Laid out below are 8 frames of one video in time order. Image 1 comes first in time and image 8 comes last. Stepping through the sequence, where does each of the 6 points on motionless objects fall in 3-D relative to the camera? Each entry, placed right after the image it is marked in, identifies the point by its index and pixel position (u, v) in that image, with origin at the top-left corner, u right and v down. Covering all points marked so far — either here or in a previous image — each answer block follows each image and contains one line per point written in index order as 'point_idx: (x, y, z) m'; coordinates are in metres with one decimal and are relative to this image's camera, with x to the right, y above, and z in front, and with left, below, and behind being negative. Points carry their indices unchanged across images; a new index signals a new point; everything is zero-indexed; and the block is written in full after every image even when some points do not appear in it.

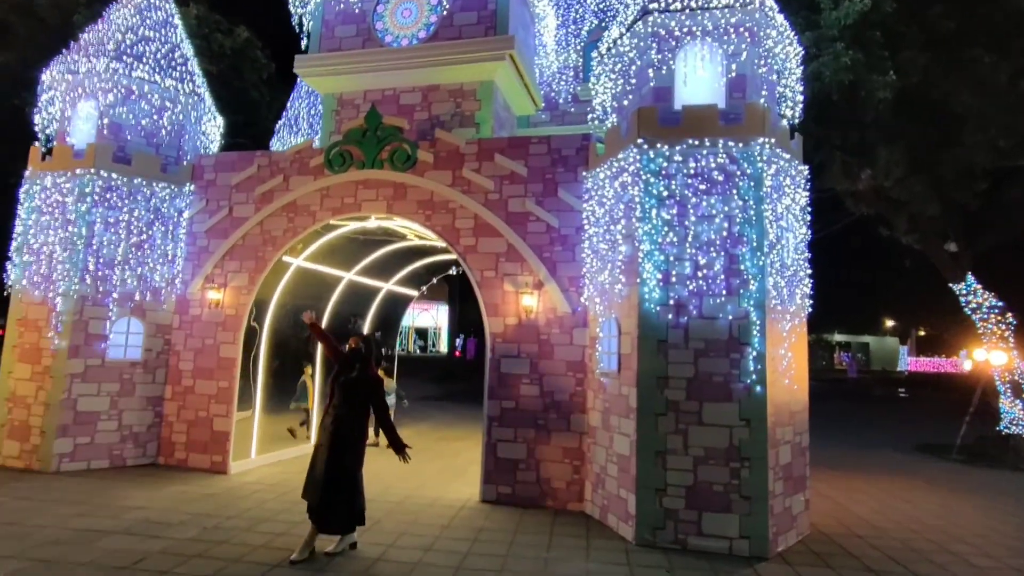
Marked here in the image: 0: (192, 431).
0: (-5.5, -2.4, +10.1) m
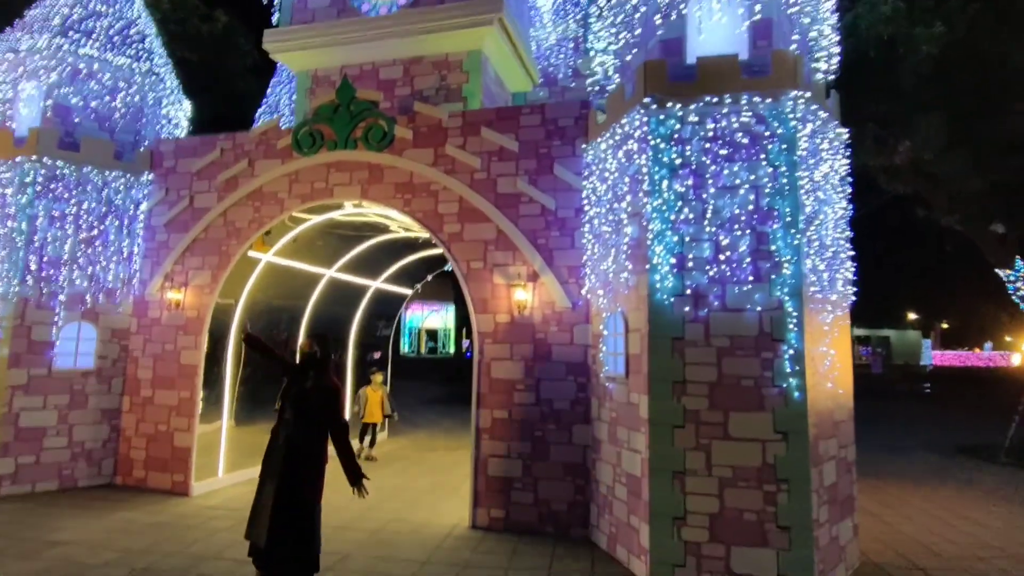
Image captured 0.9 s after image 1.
0: (-5.5, -2.4, +9.0) m
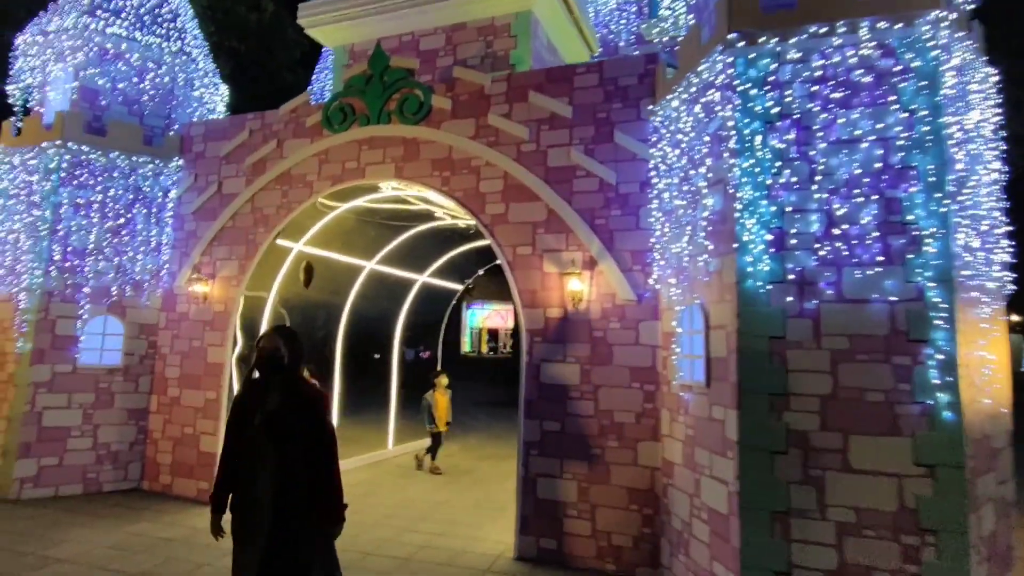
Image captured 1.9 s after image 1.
0: (-4.8, -2.3, +8.4) m
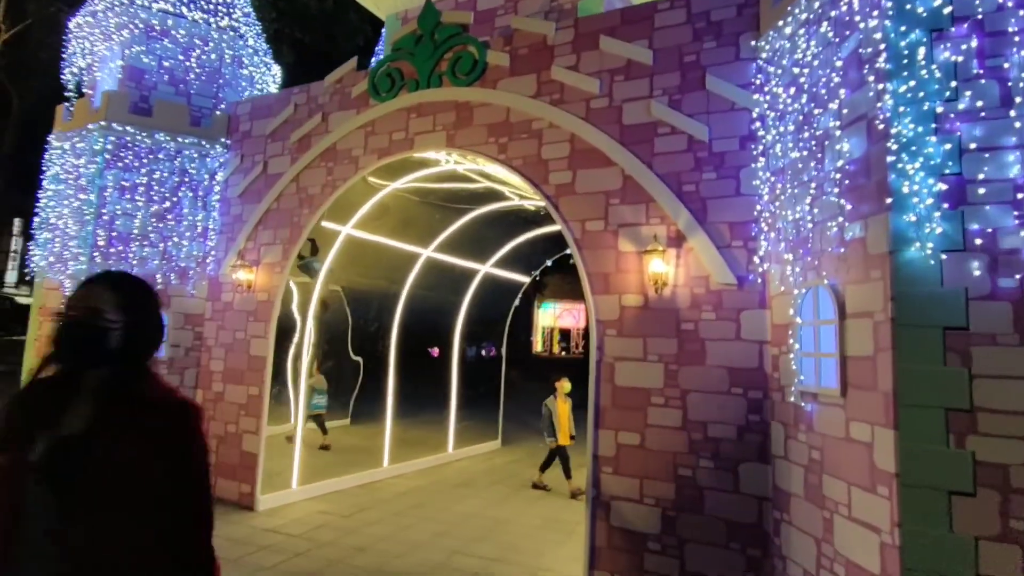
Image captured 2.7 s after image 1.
0: (-3.9, -2.2, +7.9) m
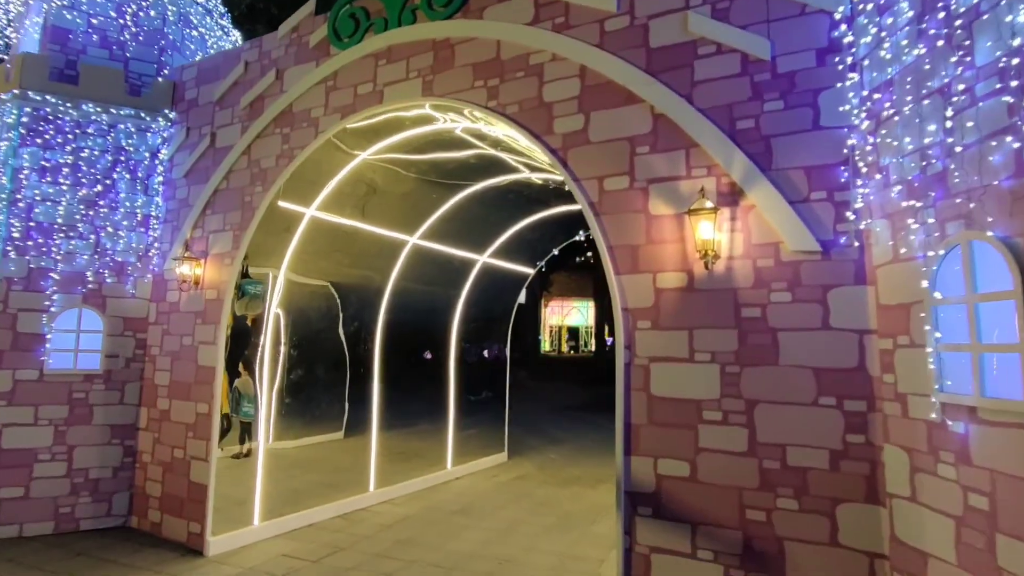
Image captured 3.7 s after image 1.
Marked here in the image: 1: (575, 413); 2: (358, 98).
0: (-3.8, -2.1, +6.6) m
1: (+1.9, -3.9, +18.7) m
2: (-1.5, +1.8, +5.7) m
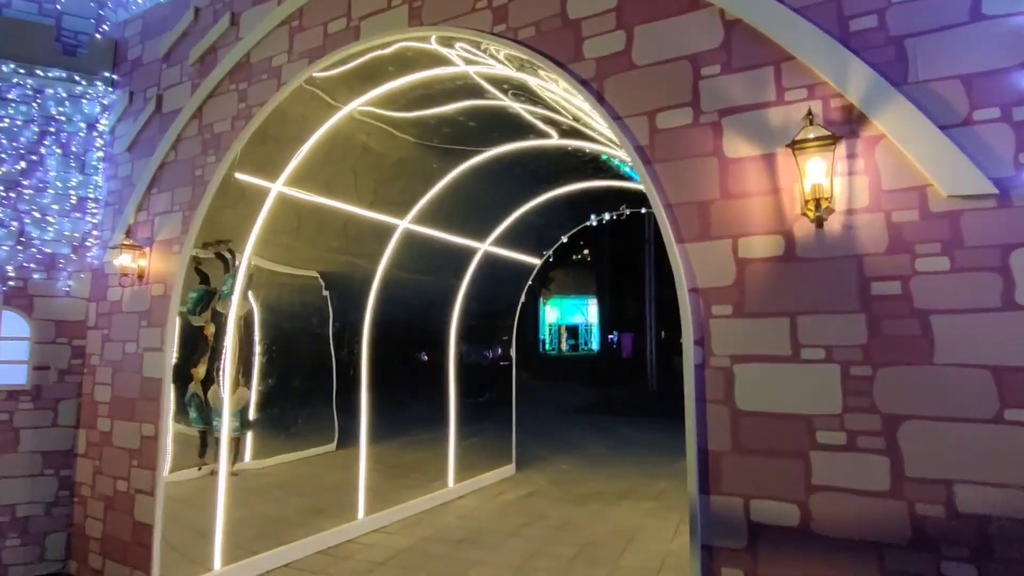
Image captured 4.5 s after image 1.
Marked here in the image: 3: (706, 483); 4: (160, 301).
0: (-3.7, -2.1, +5.4) m
1: (+2.0, -3.7, +17.5) m
2: (-1.4, +1.9, +4.5) m
3: (+0.9, -0.9, +2.8) m
4: (-3.1, -0.1, +5.3) m
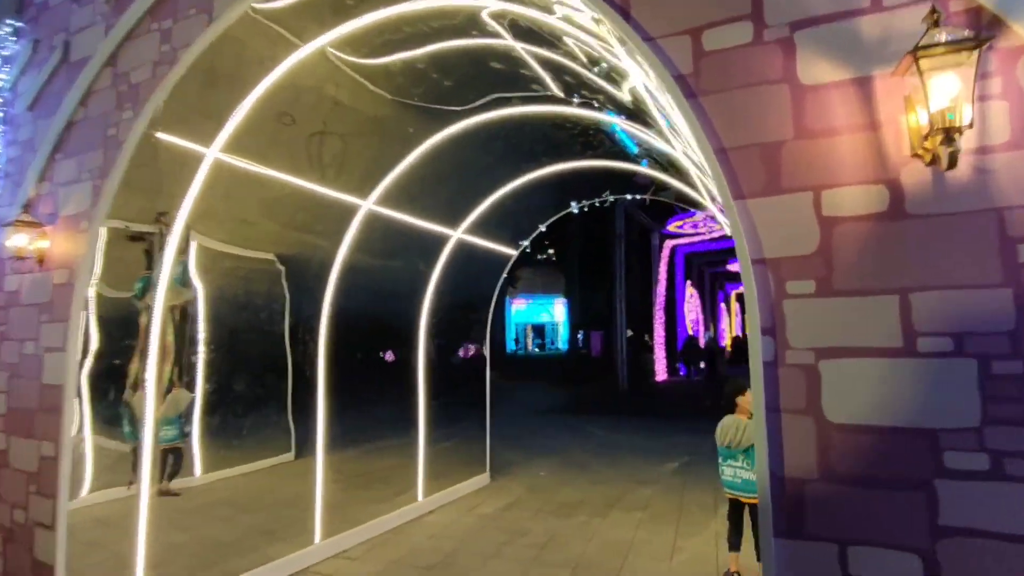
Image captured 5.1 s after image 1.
0: (-3.8, -2.0, +4.4) m
1: (+1.2, -3.6, +16.8) m
2: (-1.5, +2.0, +3.7) m
3: (+0.9, -0.8, +2.0) m
4: (-3.2, 0.0, +4.3) m
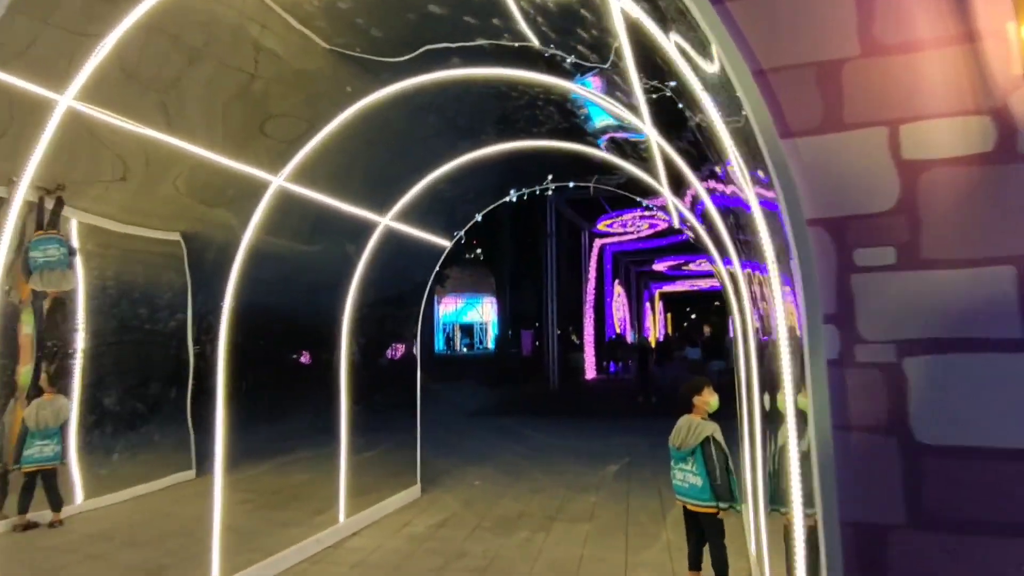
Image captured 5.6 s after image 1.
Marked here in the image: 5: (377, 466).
0: (-4.1, -1.9, +3.2) m
1: (-0.7, -3.5, +16.2) m
2: (-1.7, +2.1, +2.8) m
3: (+0.9, -0.7, +1.4) m
4: (-3.6, +0.1, +3.2) m
5: (-1.7, -2.3, +7.7) m
